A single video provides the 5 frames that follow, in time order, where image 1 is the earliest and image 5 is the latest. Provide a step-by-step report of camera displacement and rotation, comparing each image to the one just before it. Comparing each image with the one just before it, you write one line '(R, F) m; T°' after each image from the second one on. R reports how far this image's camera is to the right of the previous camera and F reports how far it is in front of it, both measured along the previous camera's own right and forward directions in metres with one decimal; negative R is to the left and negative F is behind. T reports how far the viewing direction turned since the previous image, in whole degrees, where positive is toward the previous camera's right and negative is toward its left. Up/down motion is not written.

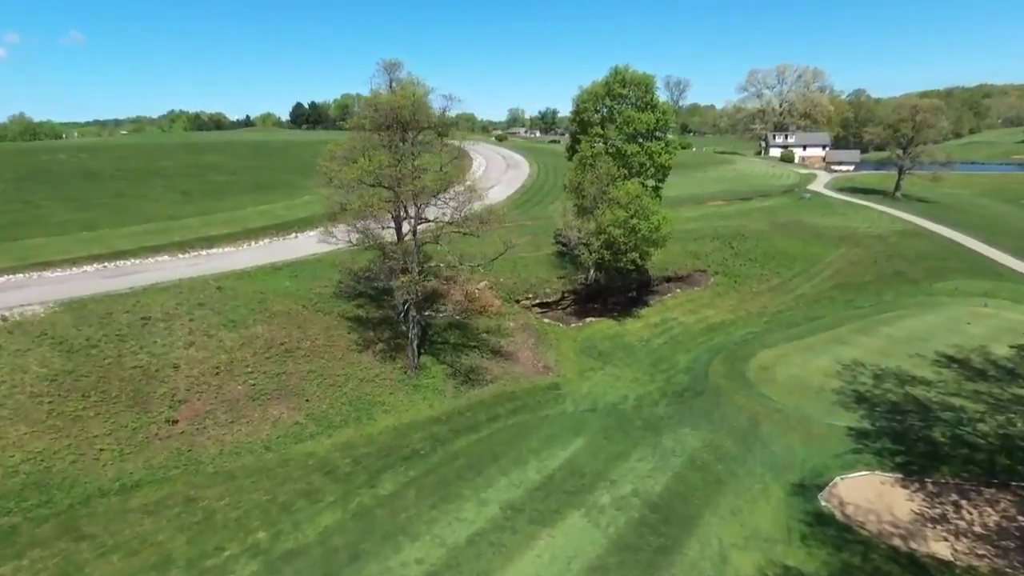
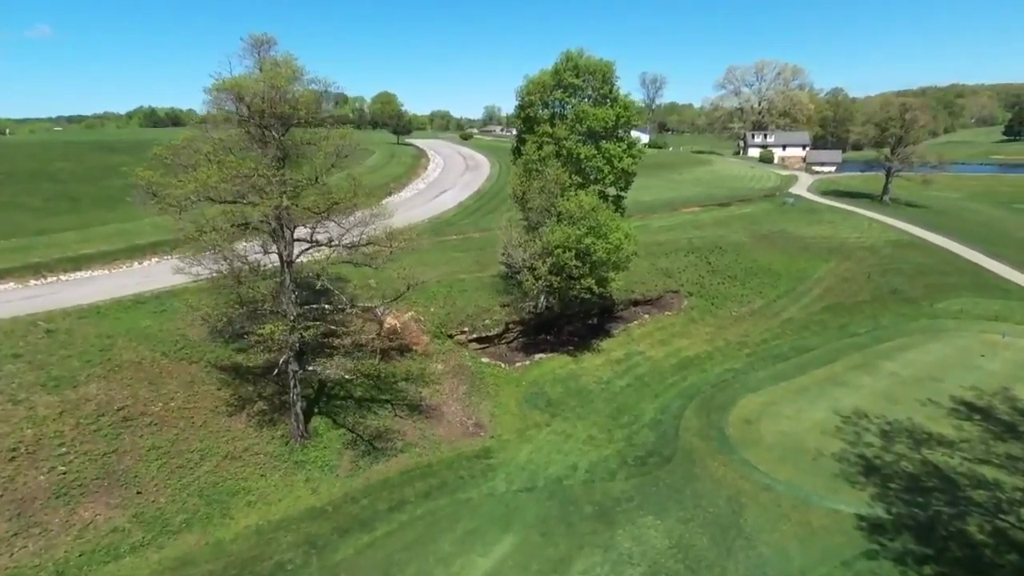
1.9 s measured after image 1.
(+2.1, +5.6) m; +2°
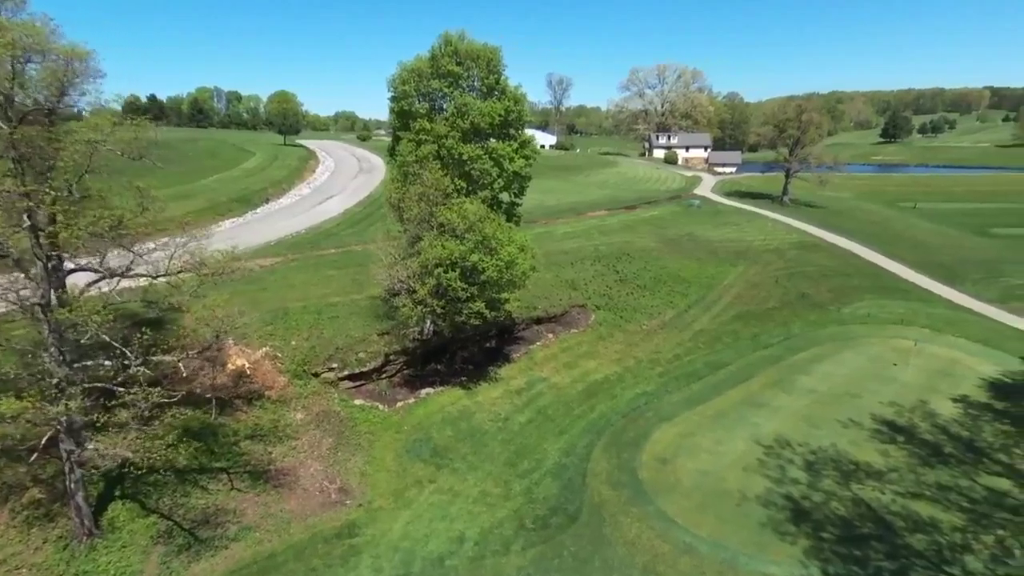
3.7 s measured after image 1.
(+1.4, +3.8) m; +8°
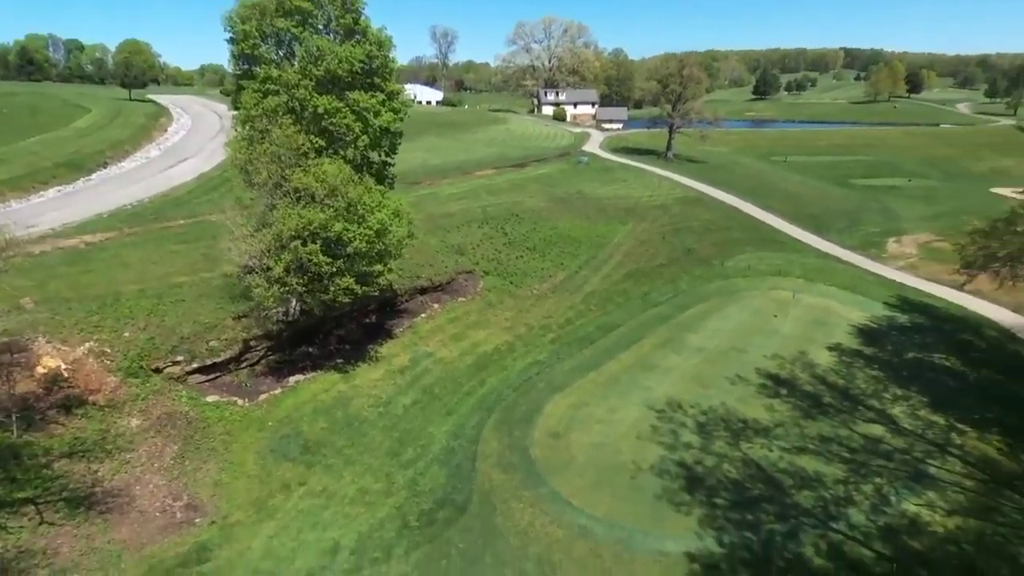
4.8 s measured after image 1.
(+0.7, +1.9) m; +9°
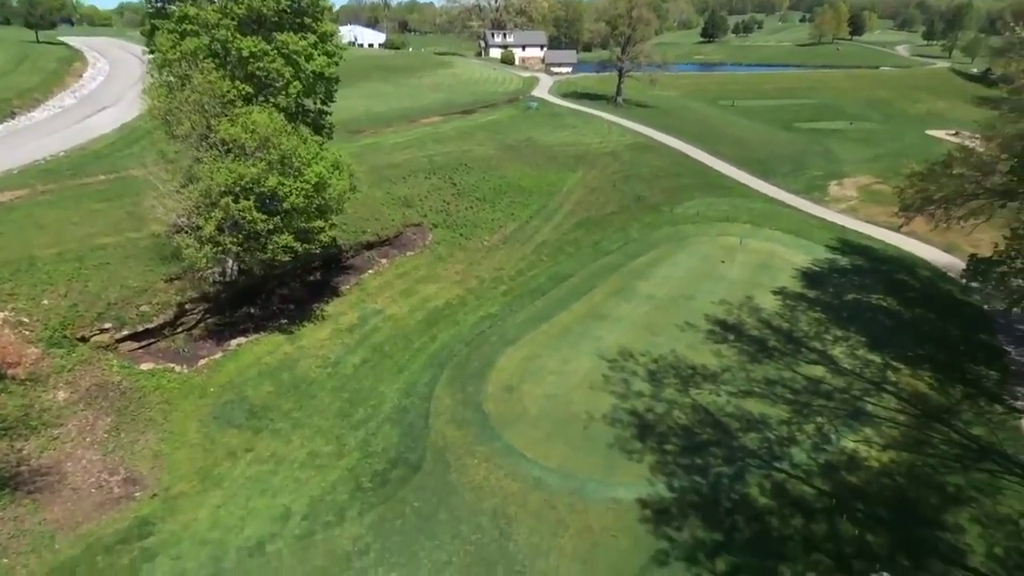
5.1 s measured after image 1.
(+0.1, +0.4) m; +4°
